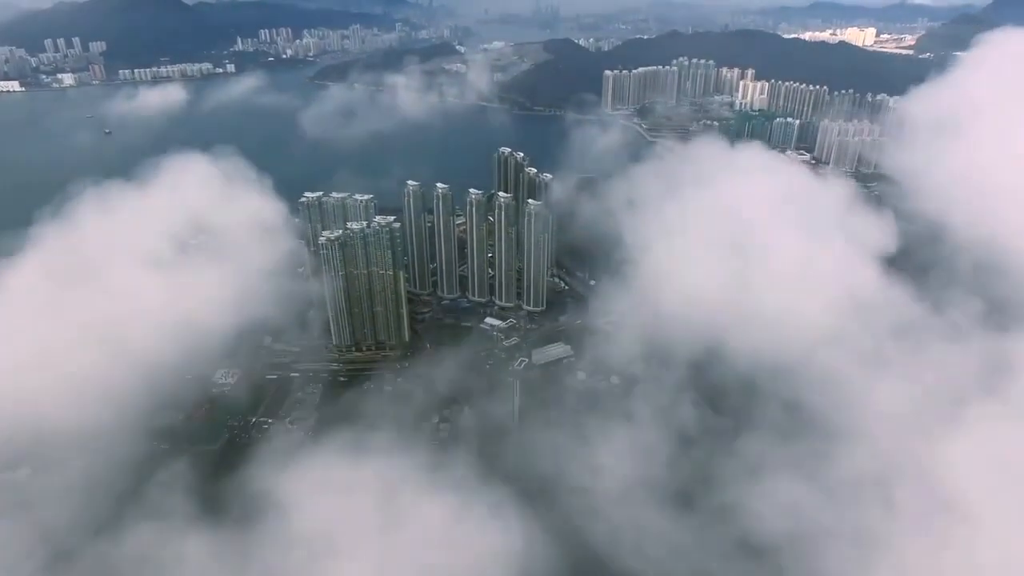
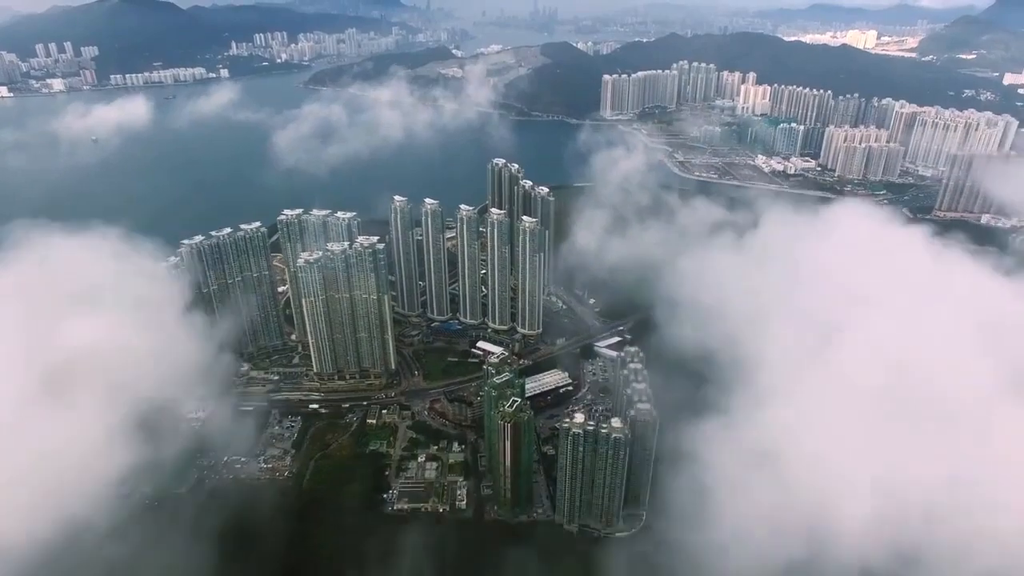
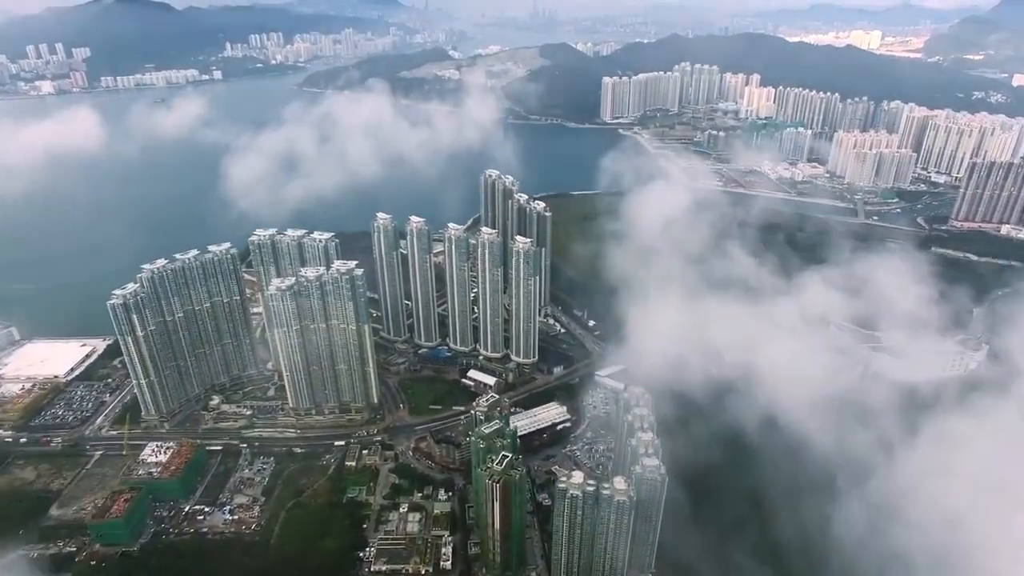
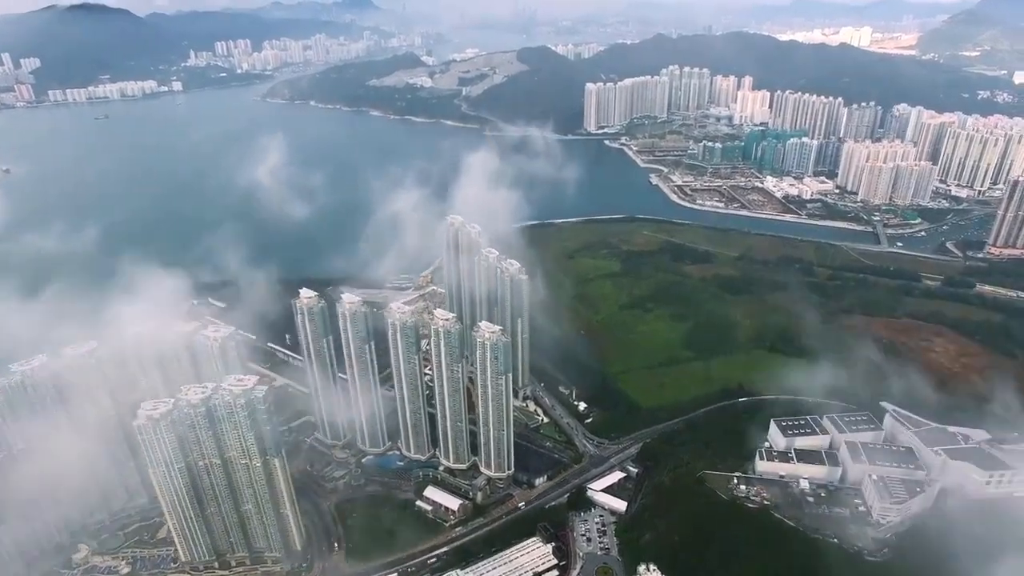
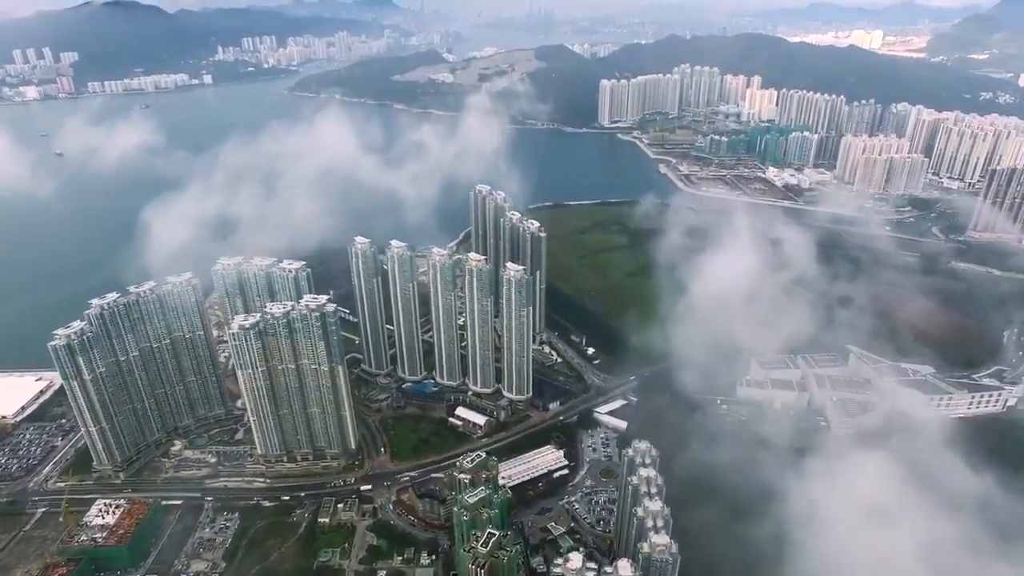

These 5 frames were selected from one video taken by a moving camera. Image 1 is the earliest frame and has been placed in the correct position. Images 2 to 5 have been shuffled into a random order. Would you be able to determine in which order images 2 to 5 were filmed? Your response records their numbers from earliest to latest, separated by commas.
2, 3, 5, 4
